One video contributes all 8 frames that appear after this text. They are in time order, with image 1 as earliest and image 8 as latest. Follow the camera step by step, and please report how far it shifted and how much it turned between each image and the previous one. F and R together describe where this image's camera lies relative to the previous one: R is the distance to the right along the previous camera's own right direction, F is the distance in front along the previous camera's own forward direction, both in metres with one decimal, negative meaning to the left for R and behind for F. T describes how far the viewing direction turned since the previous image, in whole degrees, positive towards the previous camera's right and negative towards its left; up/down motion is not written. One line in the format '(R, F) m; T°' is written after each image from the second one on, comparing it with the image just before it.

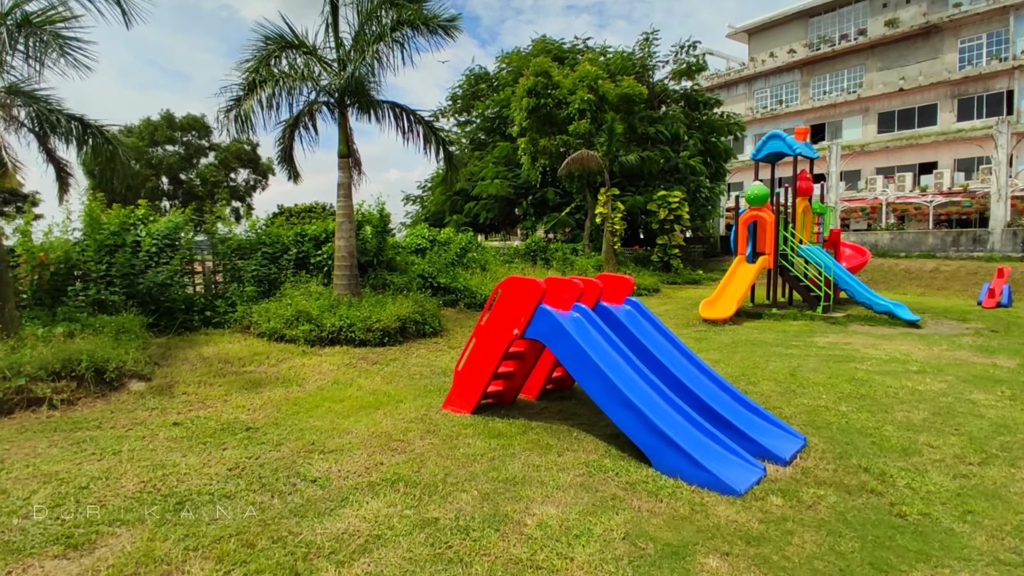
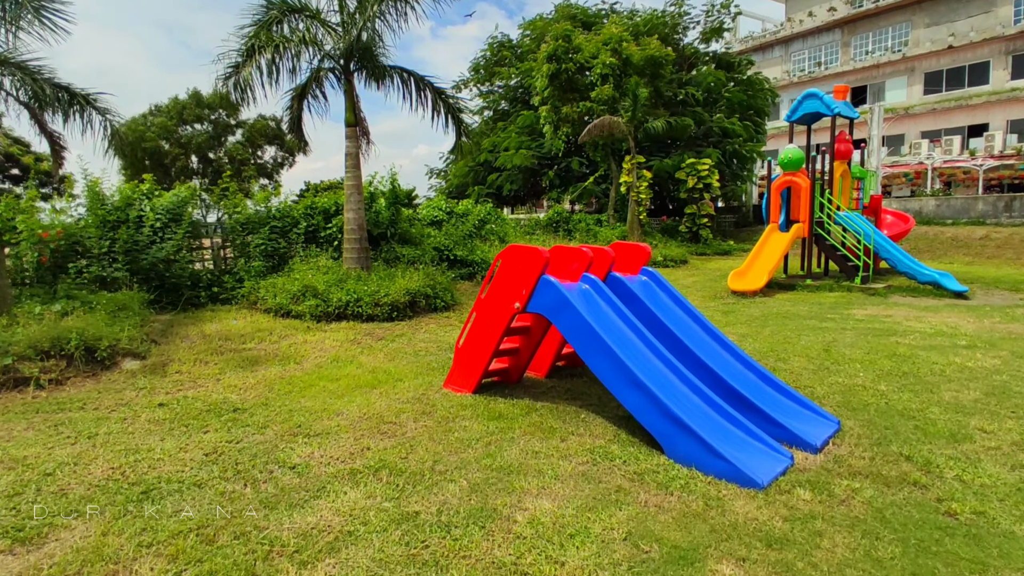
(+0.2, +0.4) m; -3°
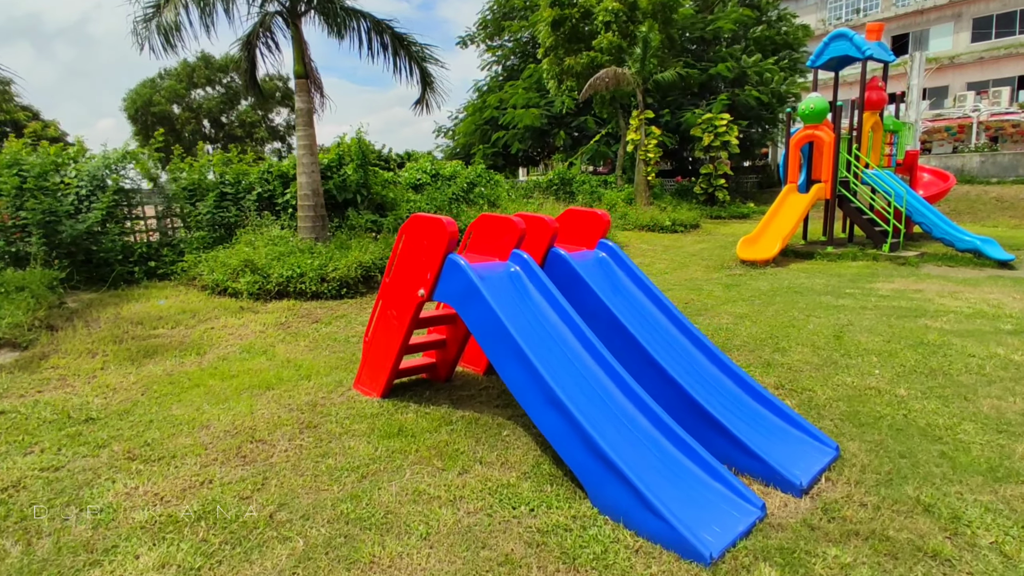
(+0.7, +0.9) m; -2°
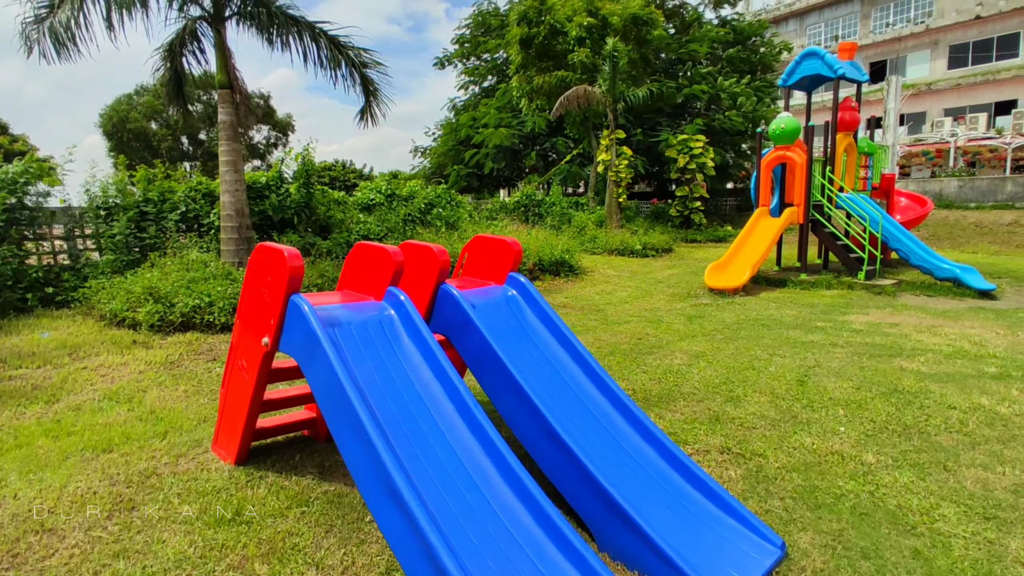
(+0.5, +0.6) m; +1°
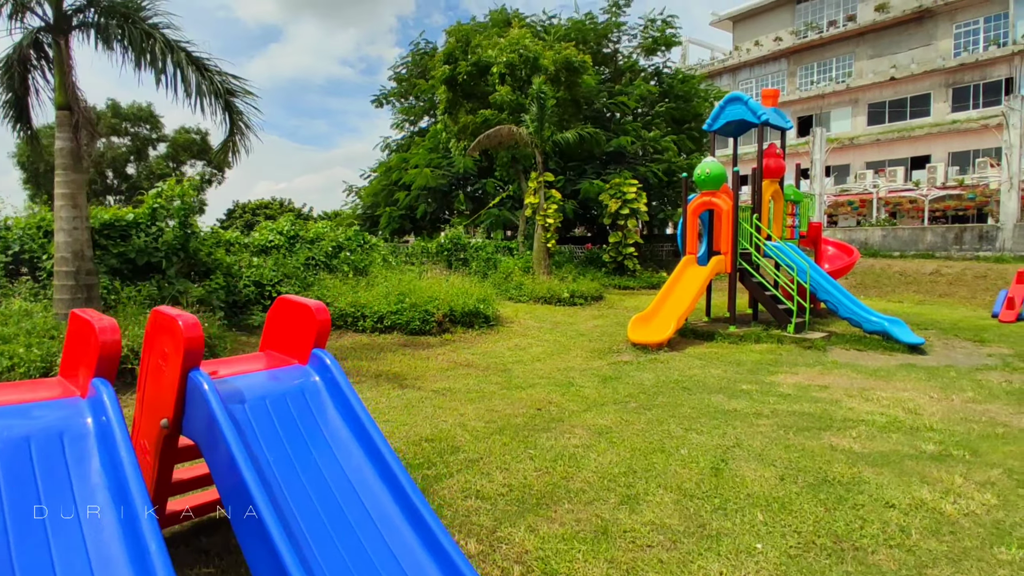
(+0.6, +0.8) m; +5°
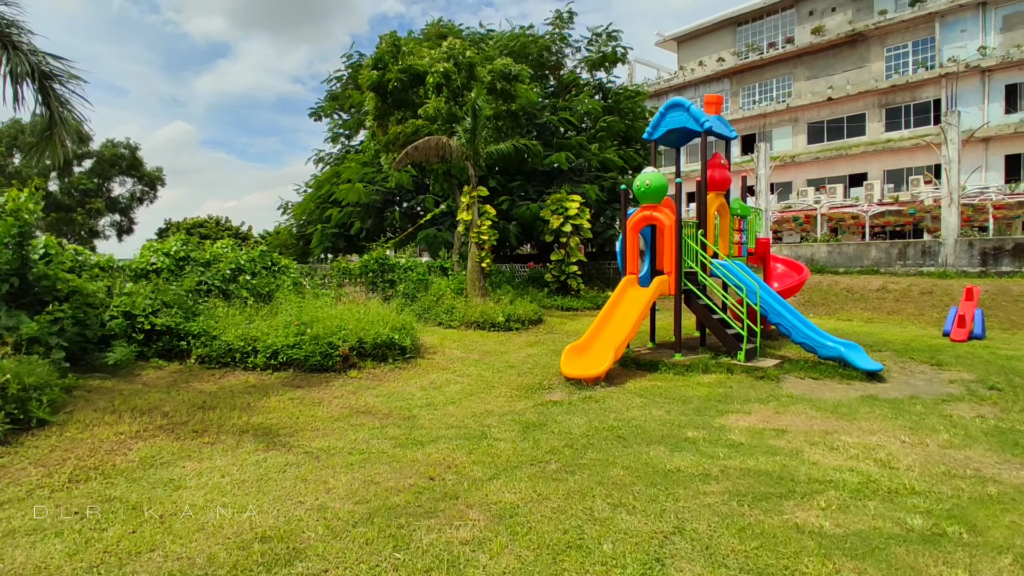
(+0.4, +1.0) m; +4°
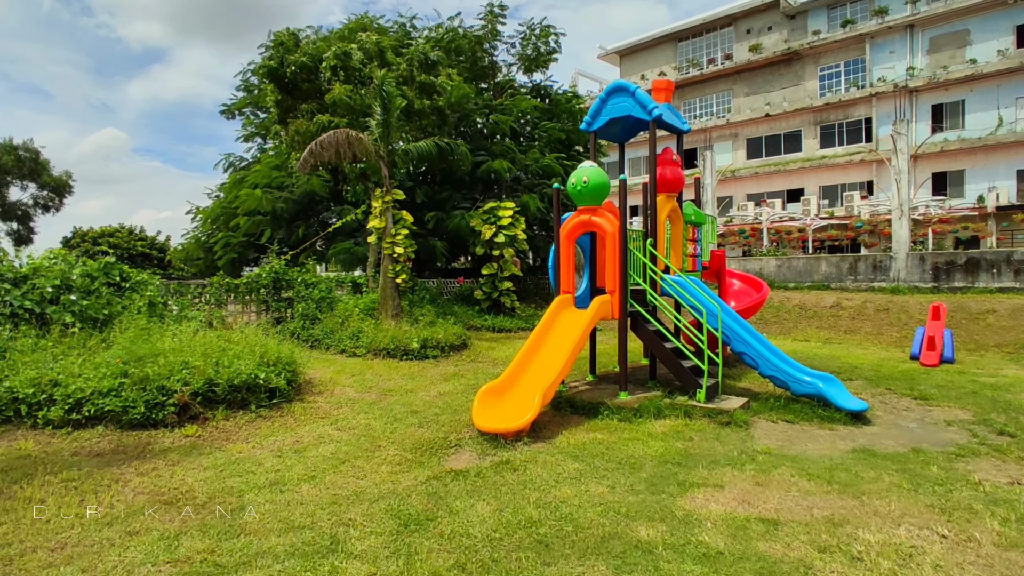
(+0.4, +1.6) m; +5°
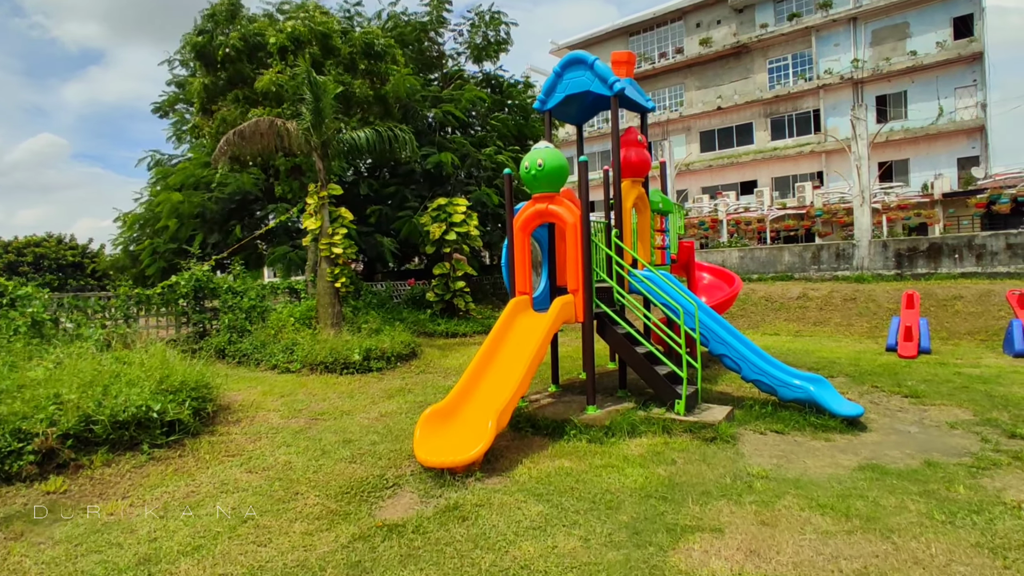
(+0.1, +0.8) m; +4°
